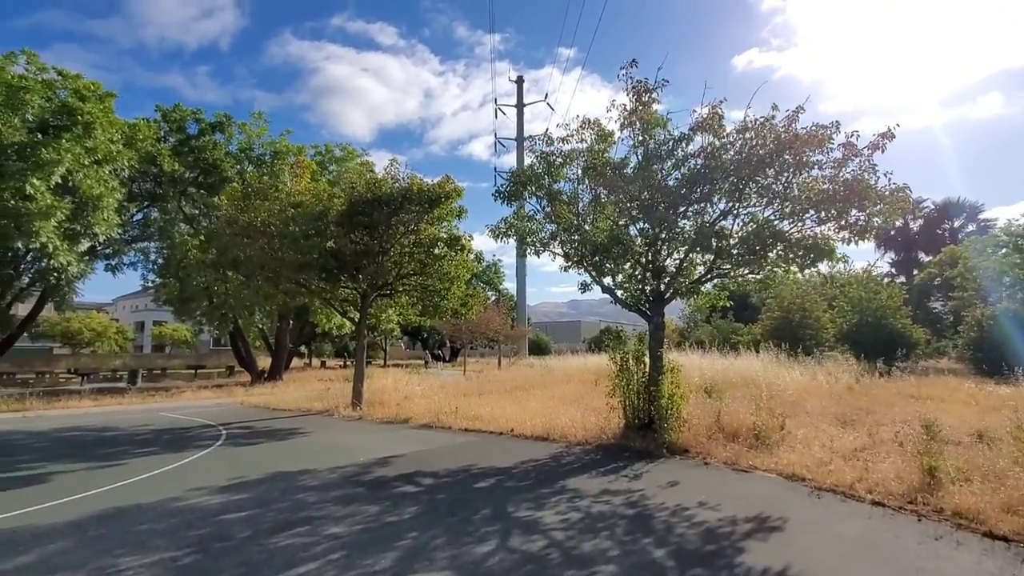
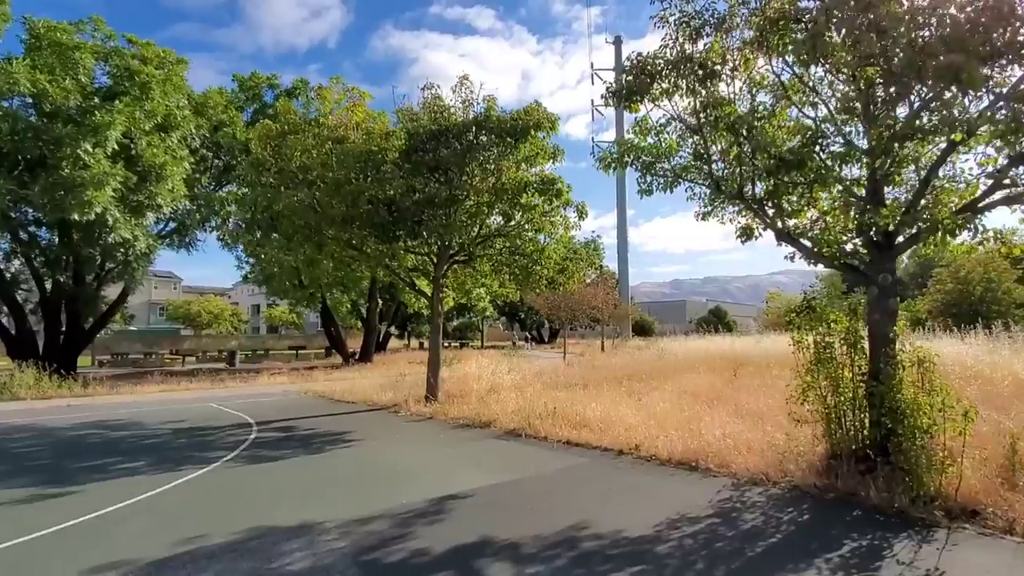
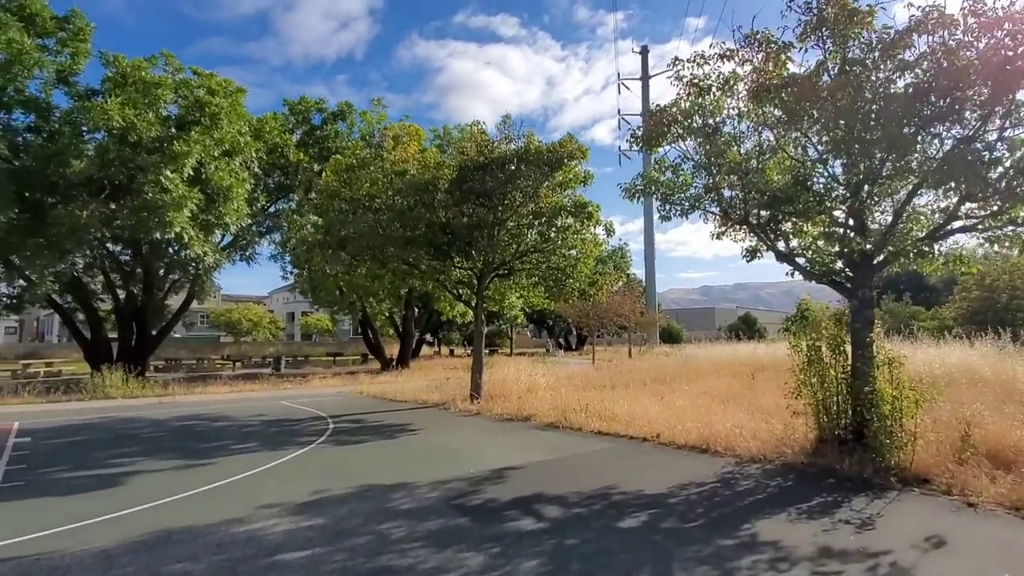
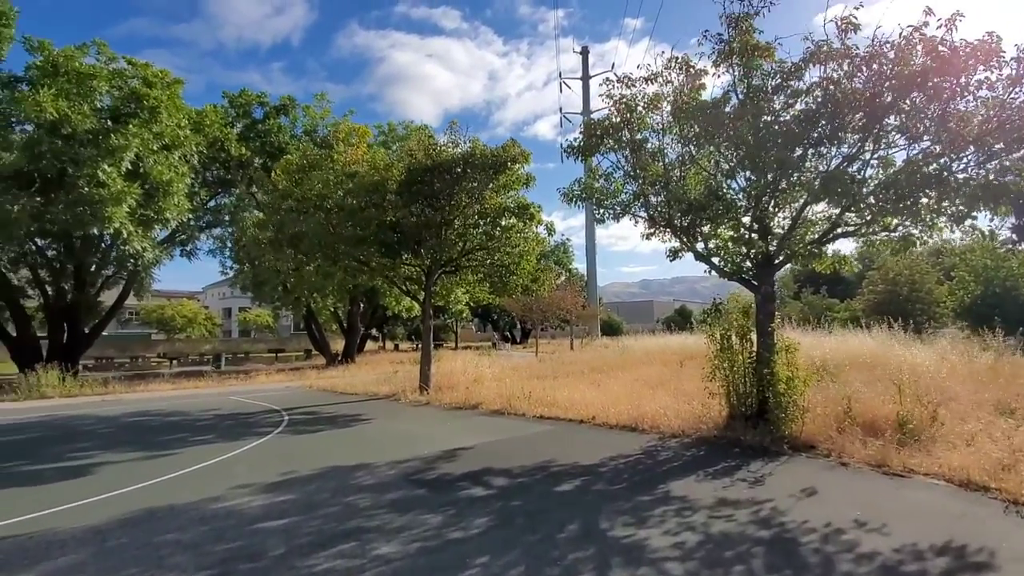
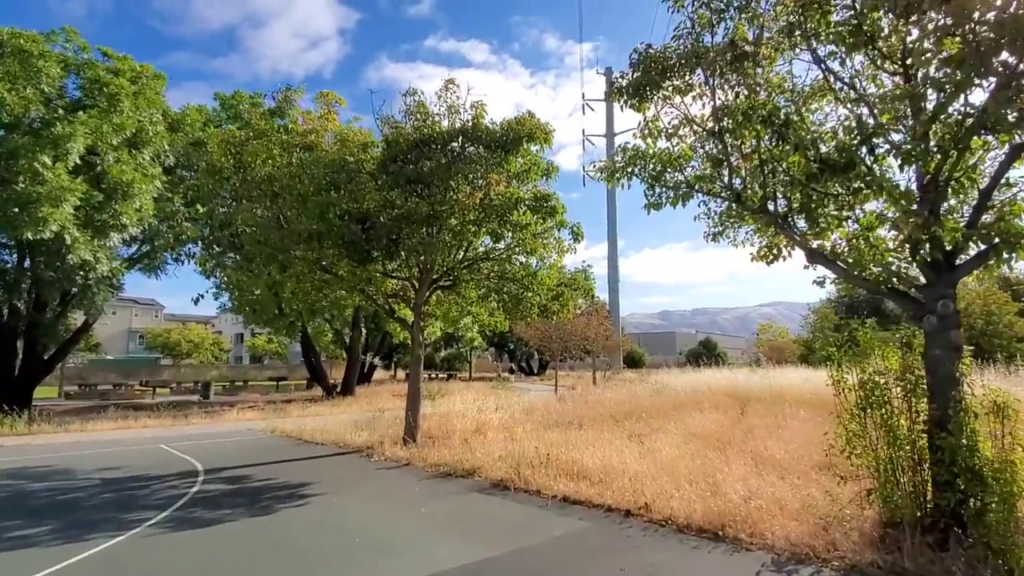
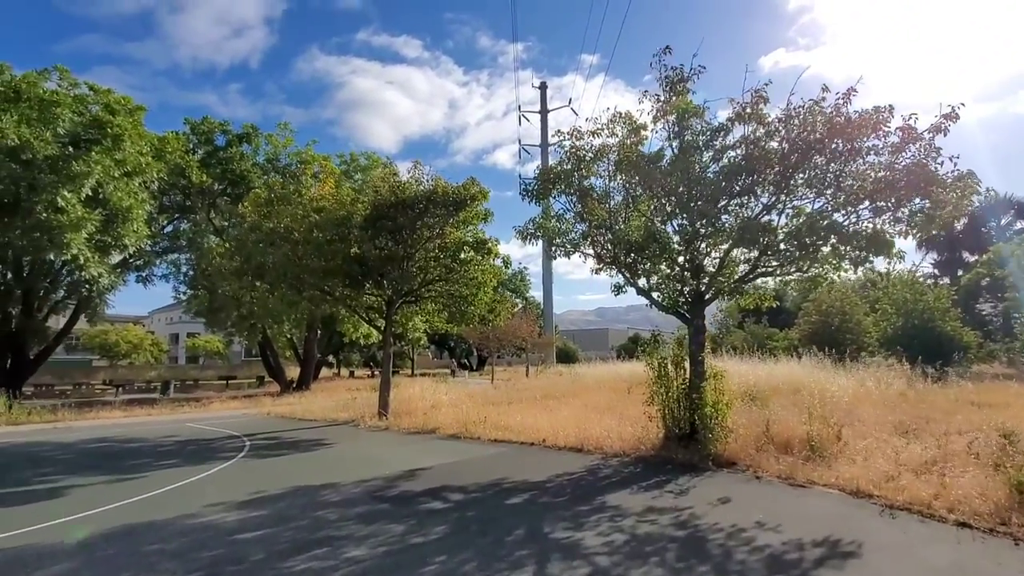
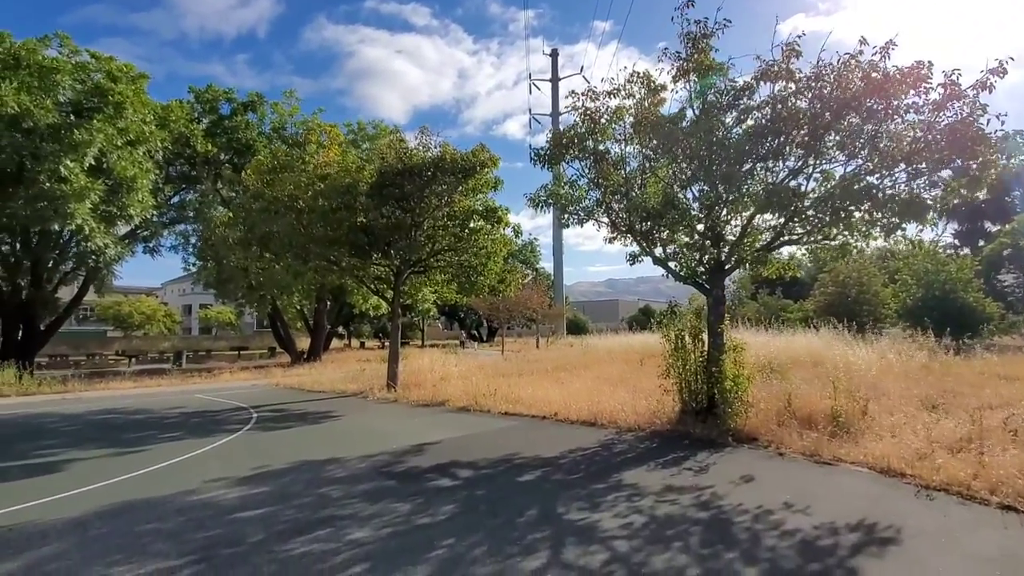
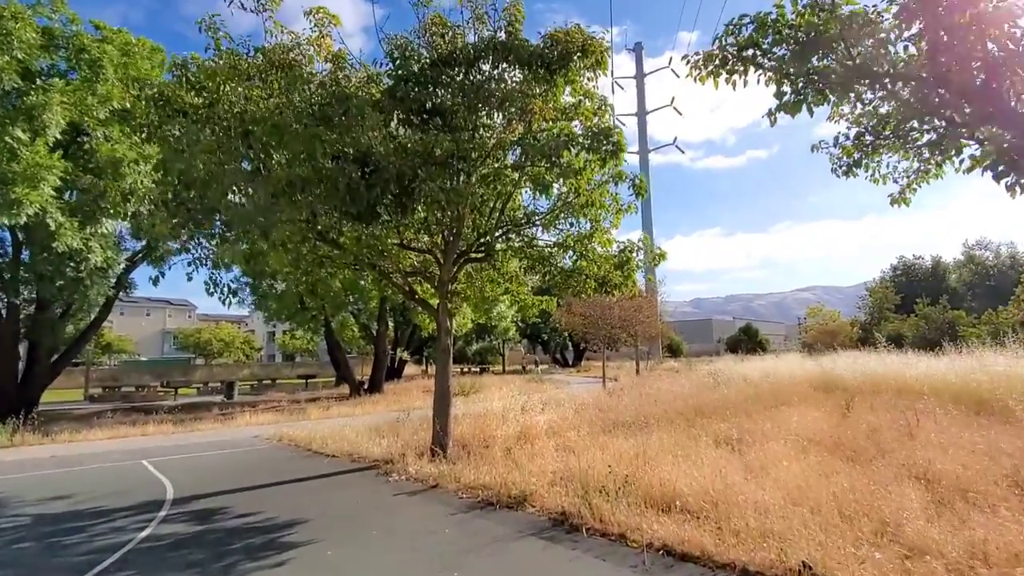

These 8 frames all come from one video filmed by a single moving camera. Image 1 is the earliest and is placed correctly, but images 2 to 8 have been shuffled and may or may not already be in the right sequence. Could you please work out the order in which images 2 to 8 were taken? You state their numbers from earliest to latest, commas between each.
6, 7, 4, 3, 2, 5, 8
